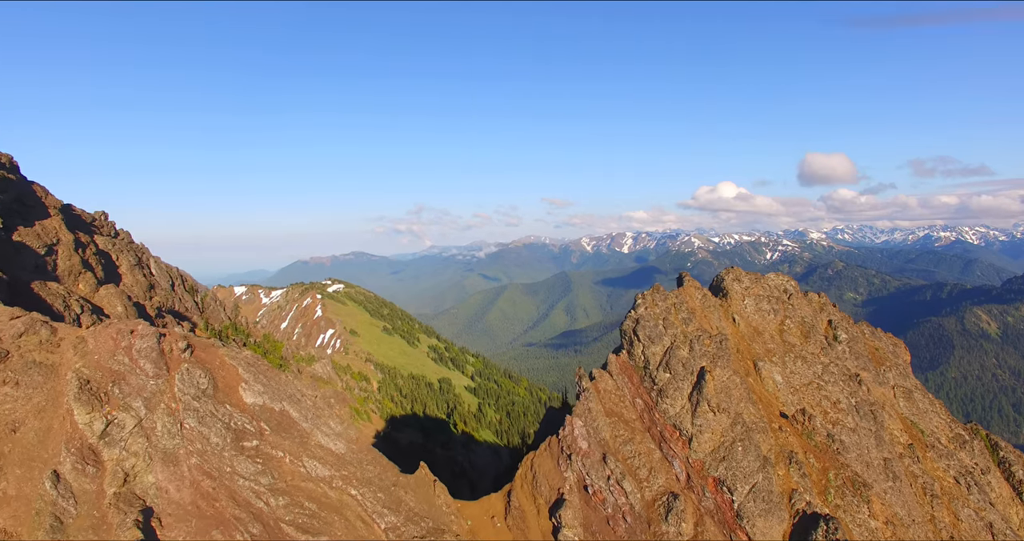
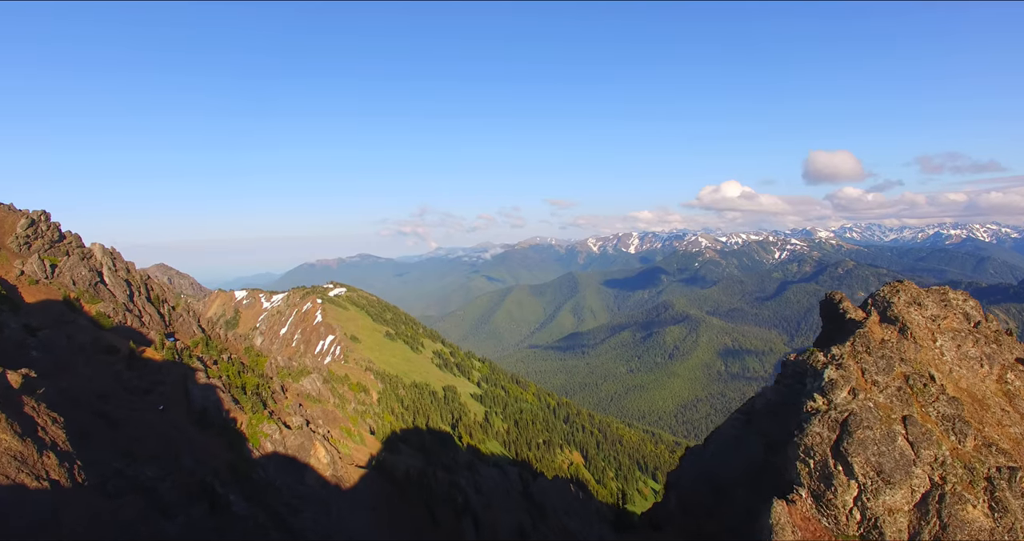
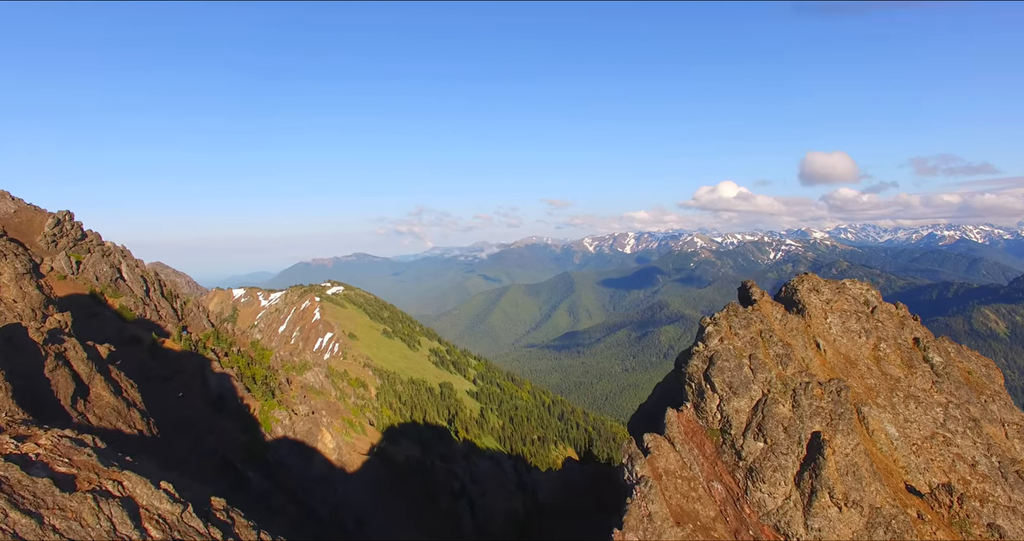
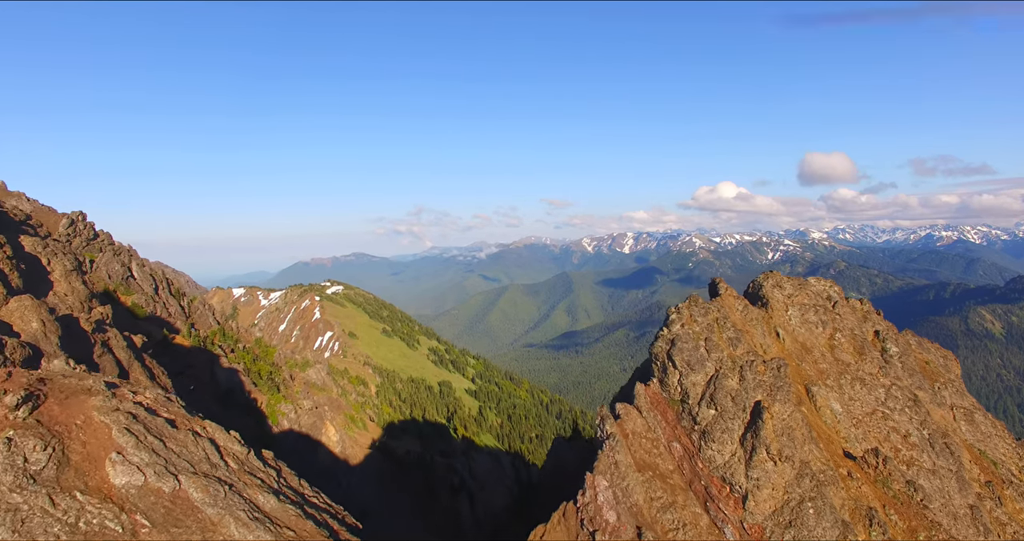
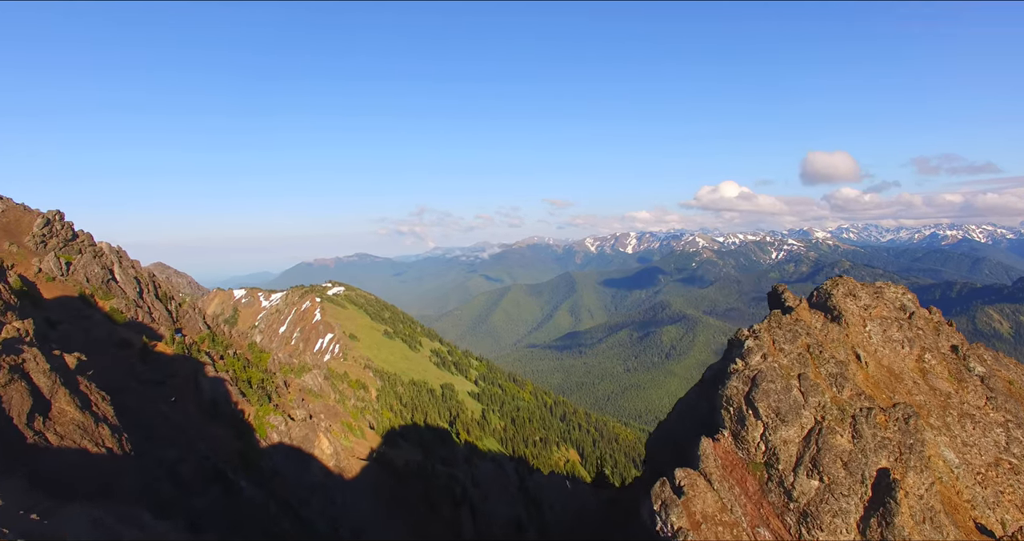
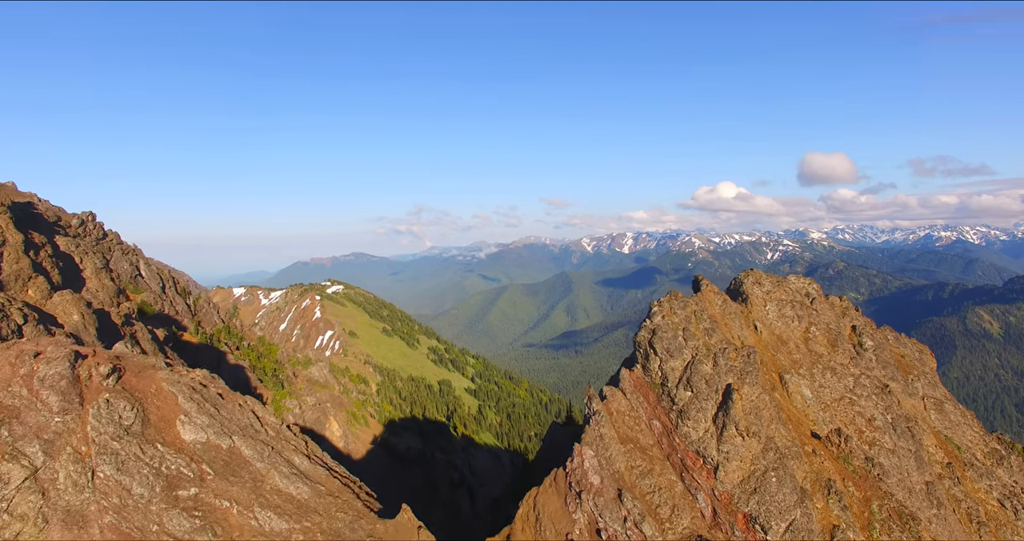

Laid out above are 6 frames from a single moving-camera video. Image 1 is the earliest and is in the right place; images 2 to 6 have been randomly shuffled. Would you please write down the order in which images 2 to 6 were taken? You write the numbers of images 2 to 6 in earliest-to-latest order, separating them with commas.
6, 4, 3, 5, 2
